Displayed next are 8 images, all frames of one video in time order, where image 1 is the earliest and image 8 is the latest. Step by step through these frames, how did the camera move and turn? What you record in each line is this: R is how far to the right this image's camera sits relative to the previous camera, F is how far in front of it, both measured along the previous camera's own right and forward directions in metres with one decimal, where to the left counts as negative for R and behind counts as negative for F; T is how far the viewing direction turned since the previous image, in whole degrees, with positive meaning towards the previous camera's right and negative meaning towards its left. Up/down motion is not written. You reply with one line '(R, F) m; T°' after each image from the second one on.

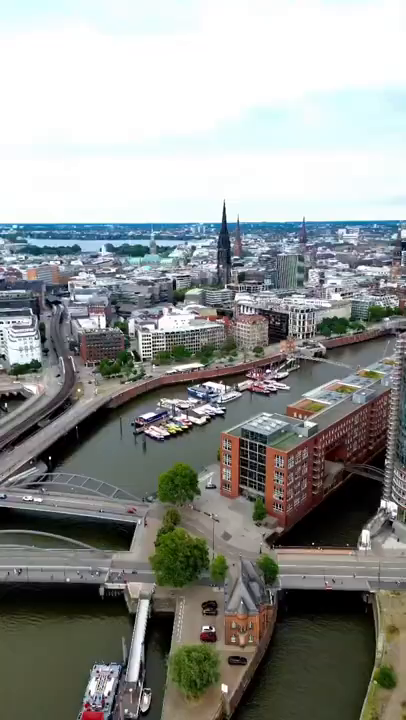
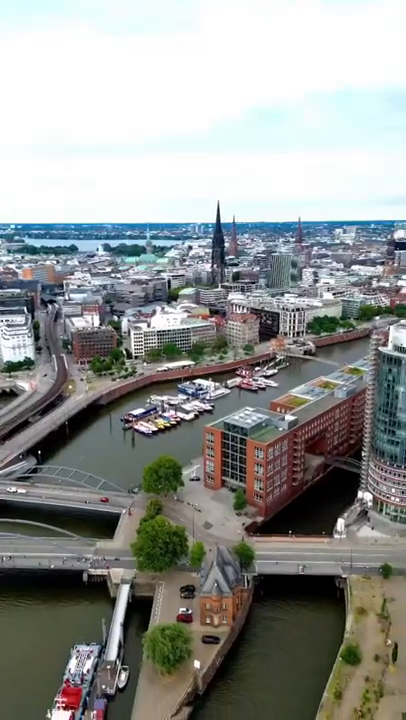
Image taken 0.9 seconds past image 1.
(+2.3, -2.7) m; 0°
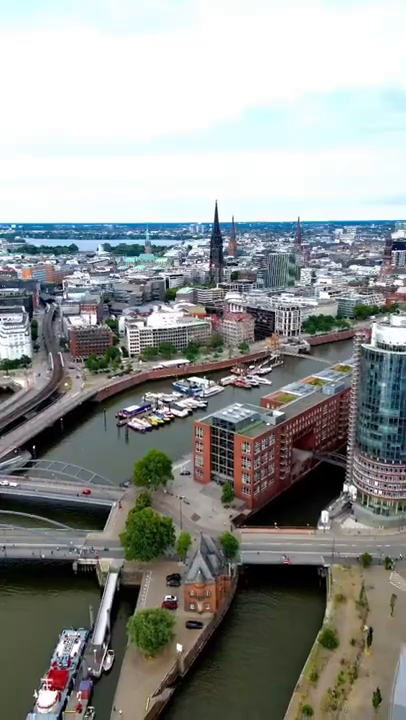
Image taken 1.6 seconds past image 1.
(+1.8, -2.1) m; 0°
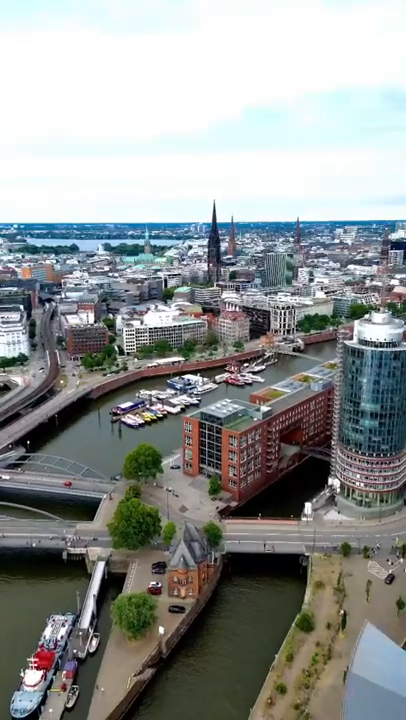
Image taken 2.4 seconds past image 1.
(+2.0, -2.3) m; 0°
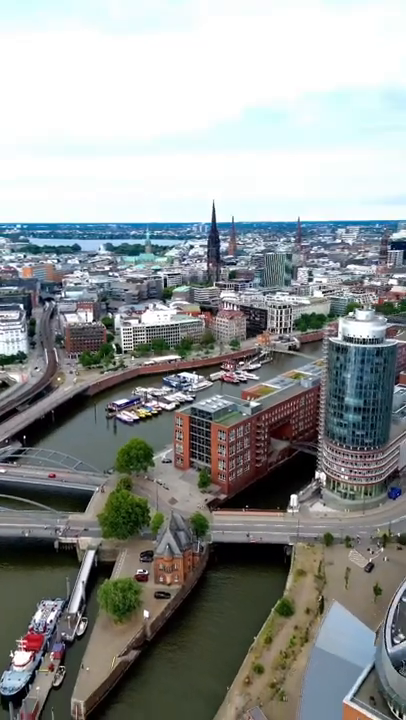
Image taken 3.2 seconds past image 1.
(+2.0, -2.3) m; 0°
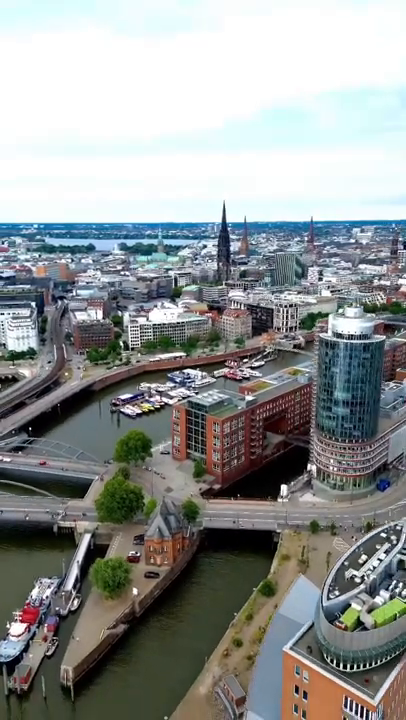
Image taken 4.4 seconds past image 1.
(+3.0, -3.4) m; -2°
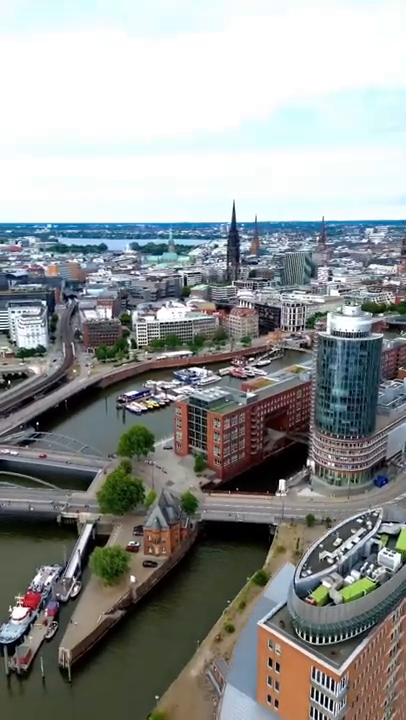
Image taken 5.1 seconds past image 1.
(+1.8, -2.0) m; -1°
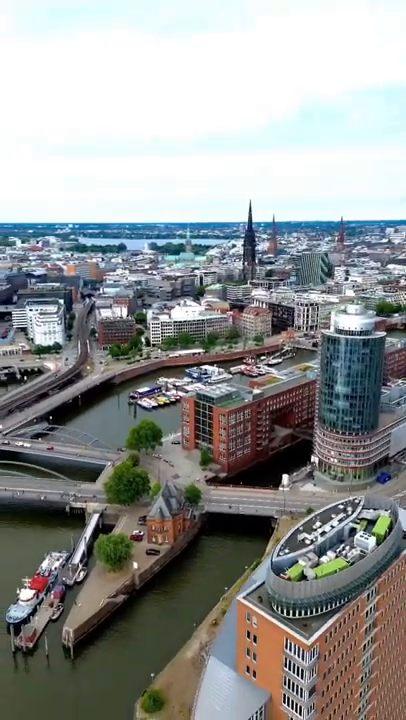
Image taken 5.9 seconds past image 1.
(+2.0, -2.3) m; -2°
